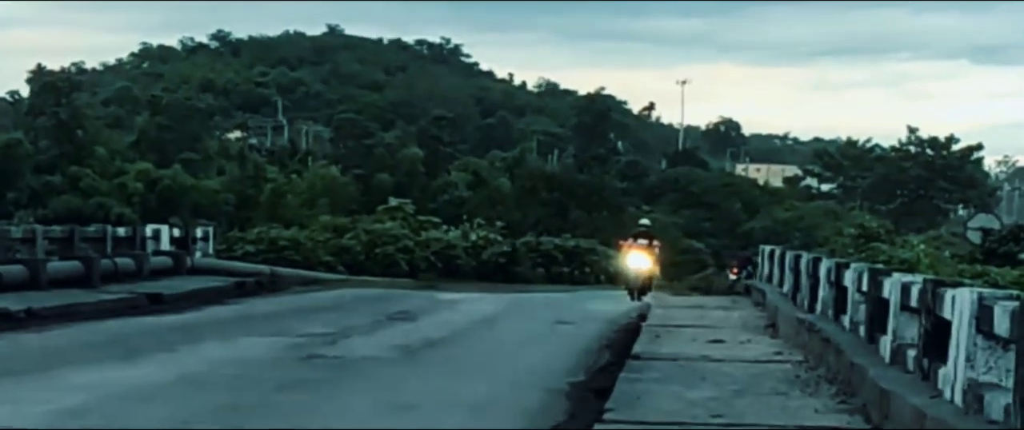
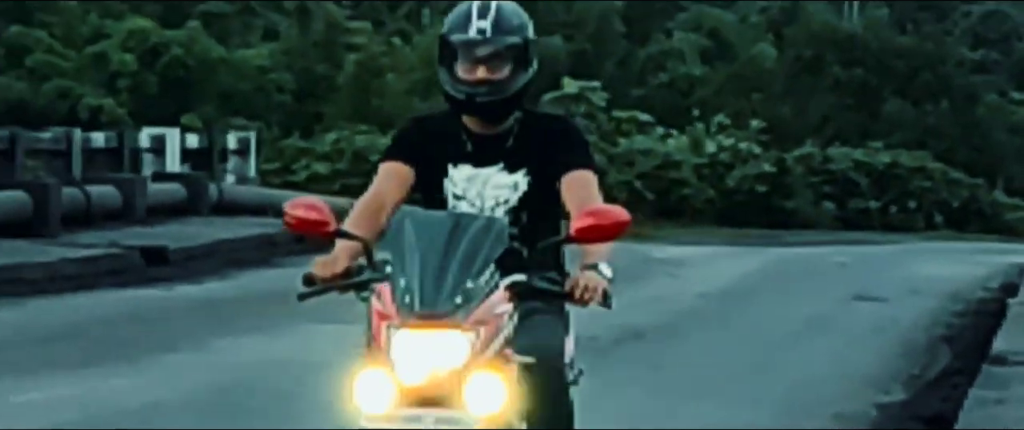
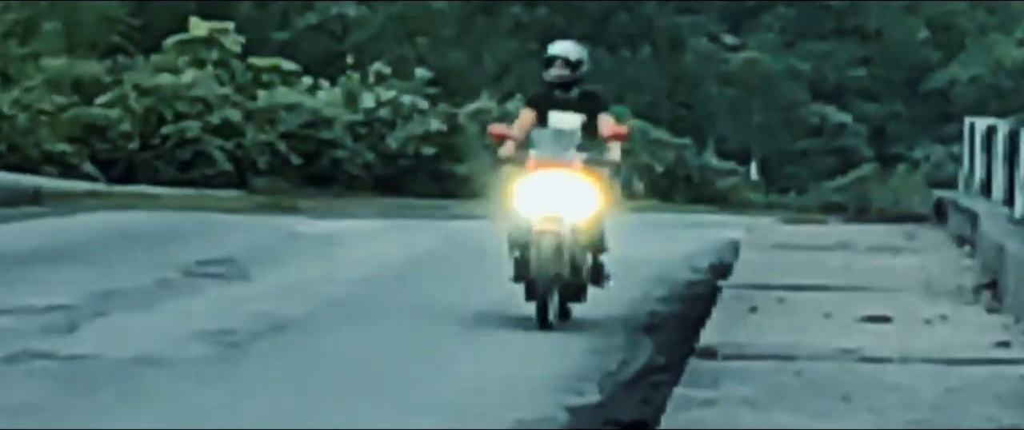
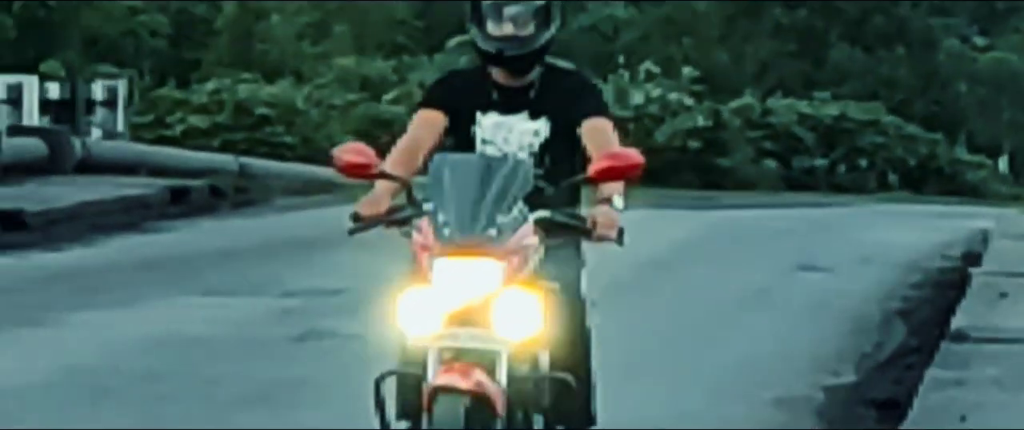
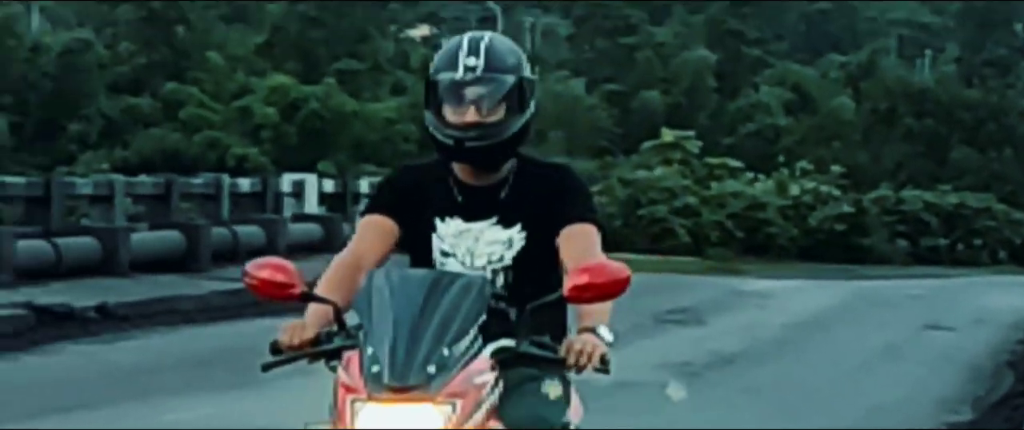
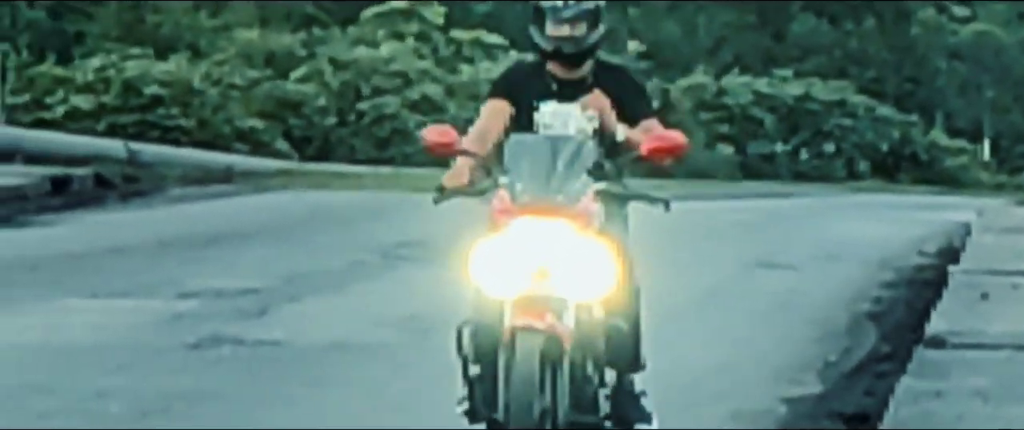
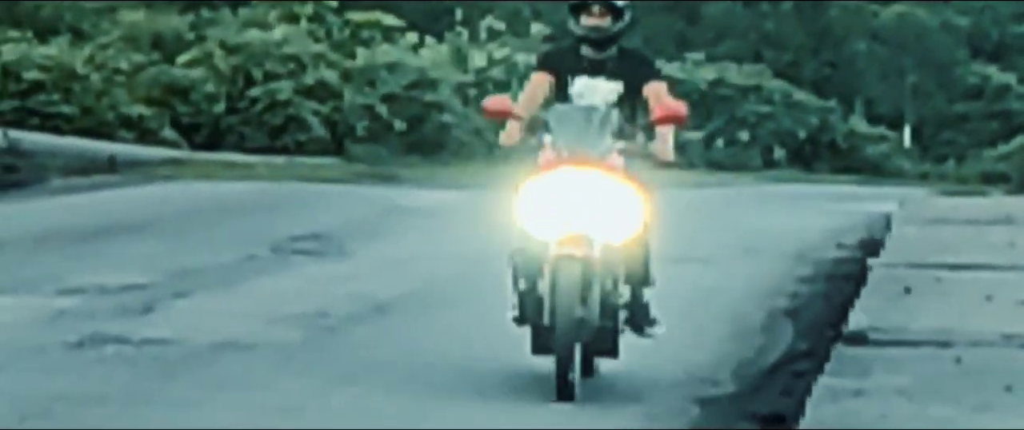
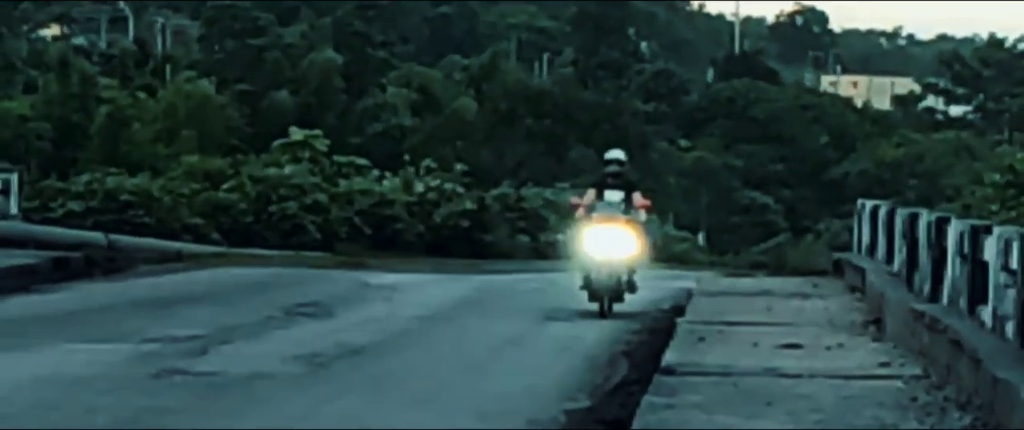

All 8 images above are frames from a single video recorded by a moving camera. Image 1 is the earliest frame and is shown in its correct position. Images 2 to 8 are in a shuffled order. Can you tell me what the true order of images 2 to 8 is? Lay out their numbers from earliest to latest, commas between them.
8, 3, 7, 6, 4, 2, 5
